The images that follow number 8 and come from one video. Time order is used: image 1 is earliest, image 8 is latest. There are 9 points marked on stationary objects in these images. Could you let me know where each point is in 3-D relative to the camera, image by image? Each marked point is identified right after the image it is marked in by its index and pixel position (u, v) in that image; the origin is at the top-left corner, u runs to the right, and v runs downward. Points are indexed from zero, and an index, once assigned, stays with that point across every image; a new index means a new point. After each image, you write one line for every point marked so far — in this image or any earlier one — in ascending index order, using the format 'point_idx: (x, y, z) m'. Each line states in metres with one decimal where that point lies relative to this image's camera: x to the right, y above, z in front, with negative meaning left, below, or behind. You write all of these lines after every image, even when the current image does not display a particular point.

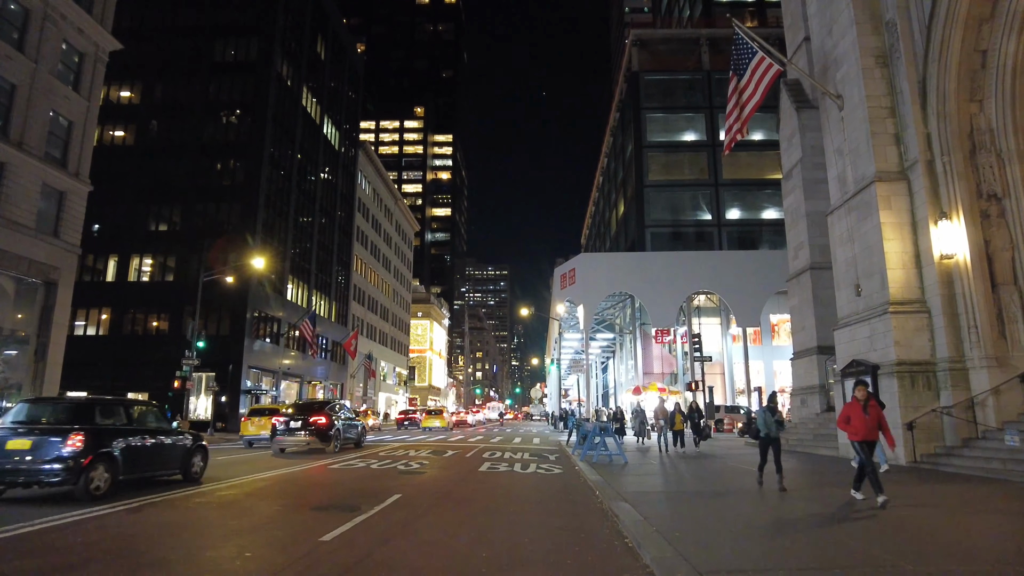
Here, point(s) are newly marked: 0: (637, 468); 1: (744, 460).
0: (+2.9, -4.1, +14.2) m
1: (+5.7, -4.3, +15.6) m
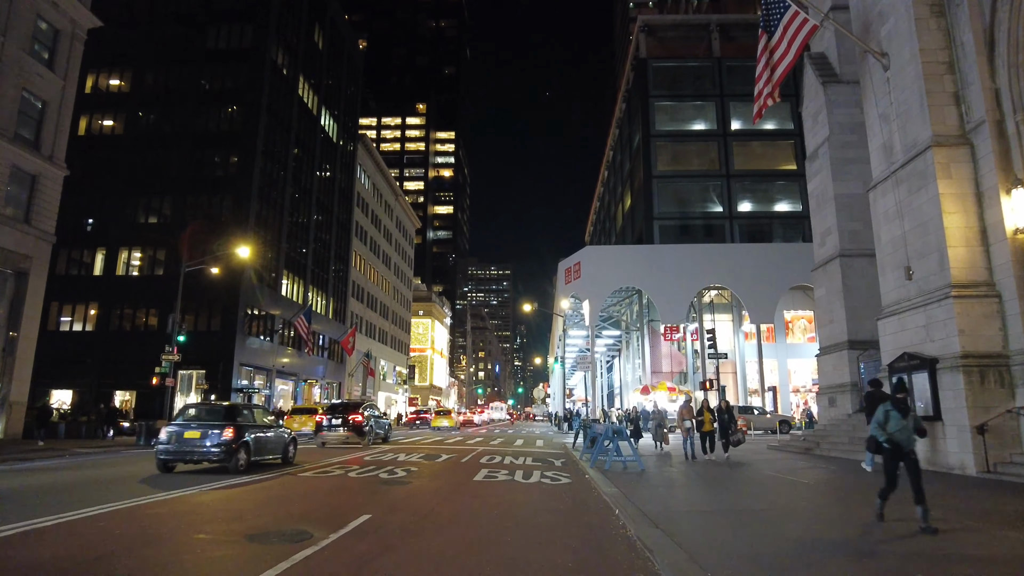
0: (+2.9, -3.7, +12.4) m
1: (+5.8, -3.9, +13.8) m
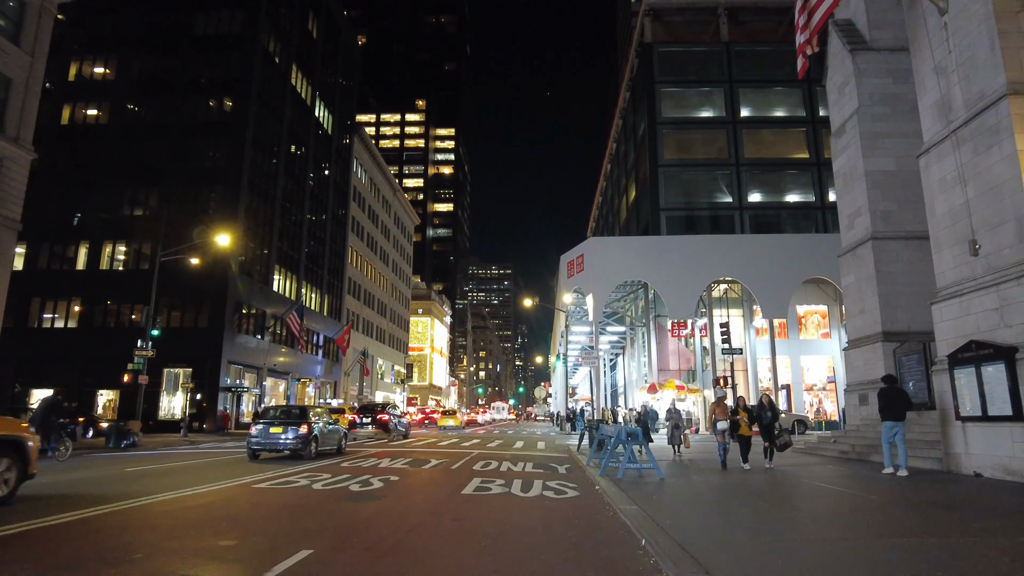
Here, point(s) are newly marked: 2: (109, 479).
0: (+2.8, -3.4, +10.6) m
1: (+5.7, -3.6, +11.9) m
2: (-8.4, -3.9, +13.0) m
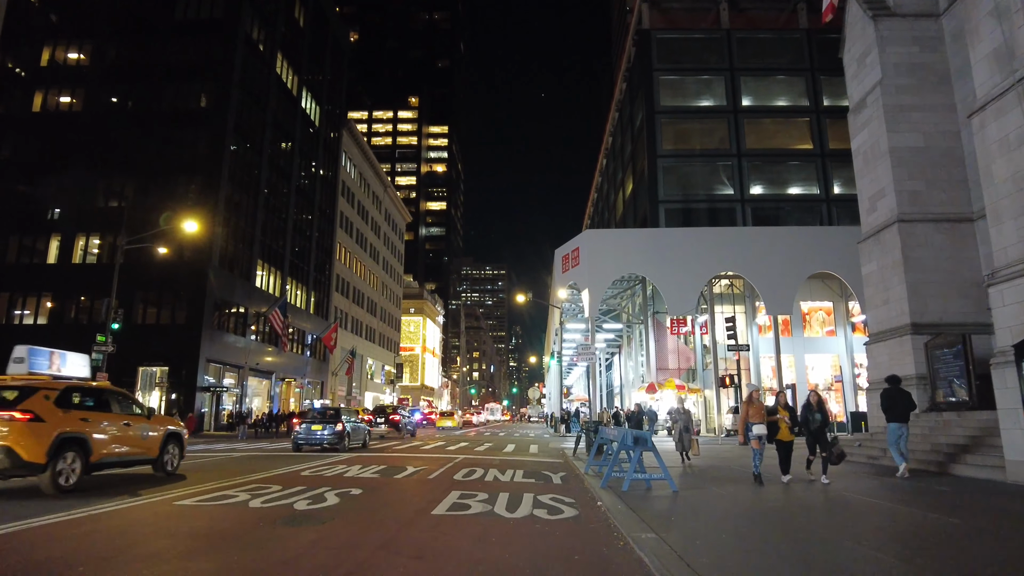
0: (+2.6, -3.0, +8.8) m
1: (+5.5, -3.2, +10.2) m
2: (-8.6, -3.6, +11.2) m
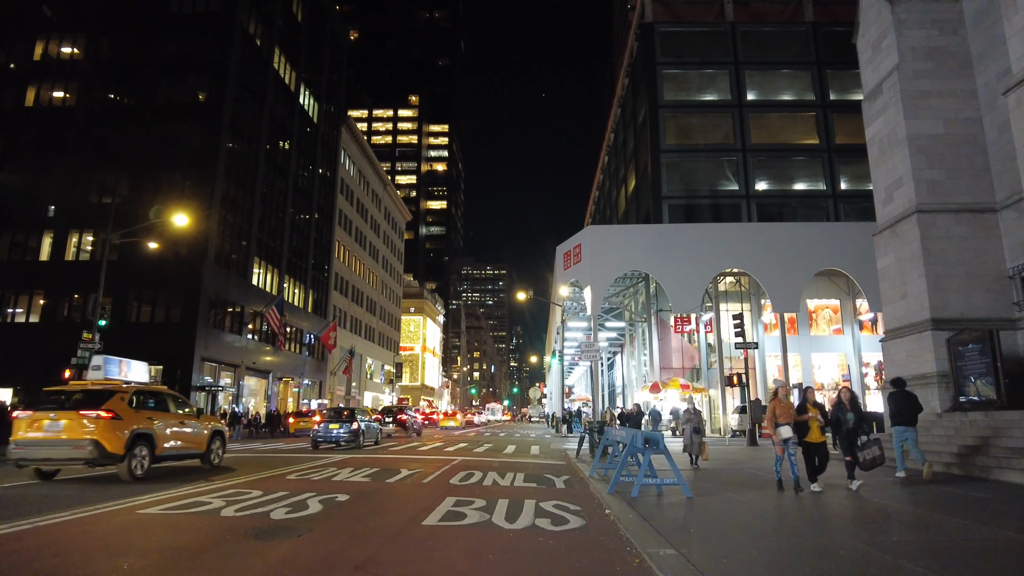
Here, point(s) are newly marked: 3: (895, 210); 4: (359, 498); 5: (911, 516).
0: (+2.6, -2.9, +8.1) m
1: (+5.5, -3.1, +9.5) m
2: (-8.6, -3.4, +10.5) m
3: (+10.0, +2.0, +16.3) m
4: (-2.1, -2.9, +8.7) m
5: (+5.1, -2.9, +8.0) m
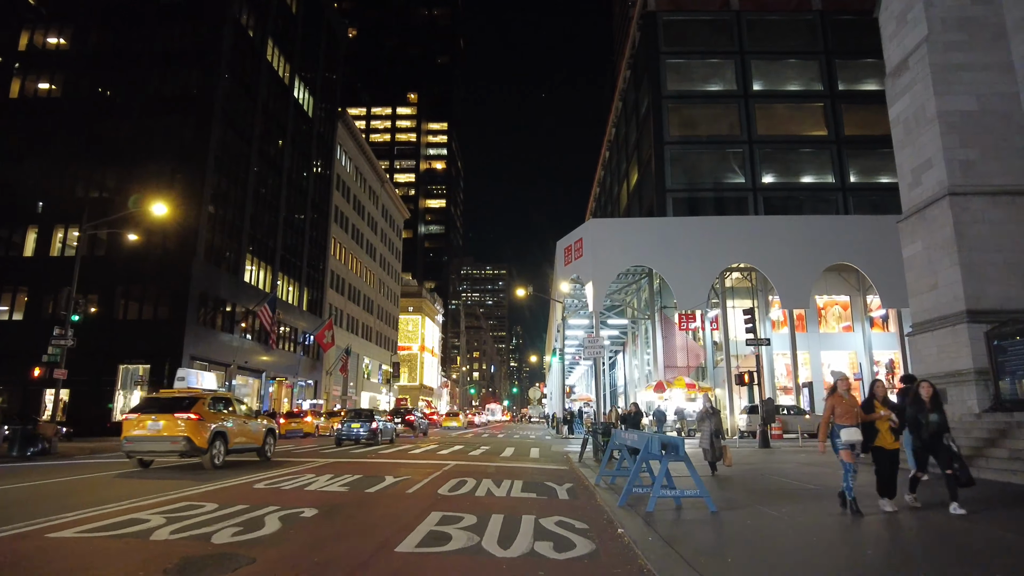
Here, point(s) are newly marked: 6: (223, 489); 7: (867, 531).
0: (+2.6, -2.6, +6.9) m
1: (+5.4, -2.8, +8.2) m
2: (-8.6, -3.2, +9.2) m
3: (+9.9, +2.3, +15.1) m
4: (-2.2, -2.7, +7.4) m
5: (+5.0, -2.6, +6.8) m
6: (-4.2, -3.0, +9.3) m
7: (+4.0, -2.6, +7.0) m
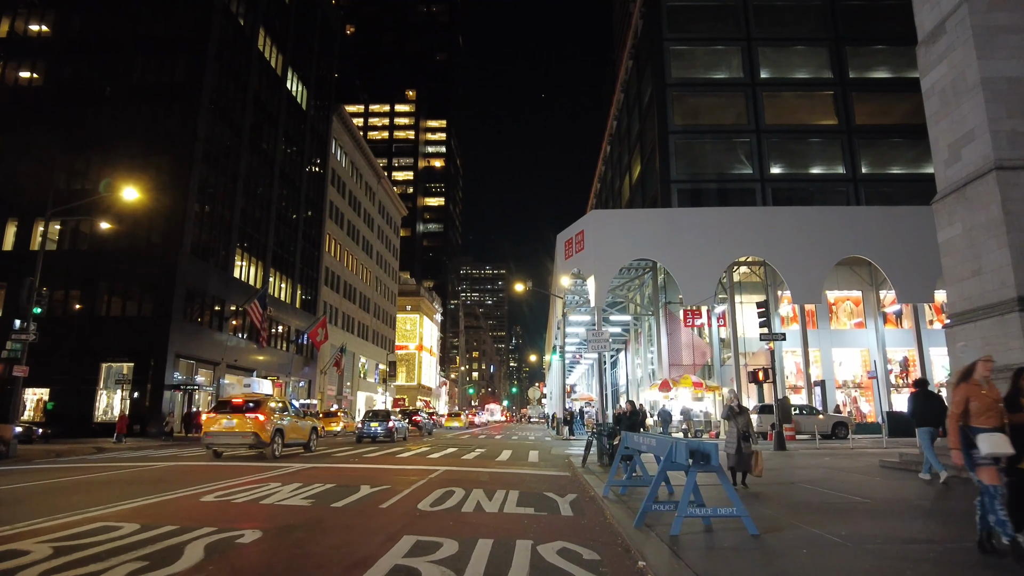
0: (+2.5, -2.3, +5.4) m
1: (+5.3, -2.5, +6.8) m
2: (-8.7, -2.9, +7.8) m
3: (+9.8, +2.6, +13.6) m
4: (-2.2, -2.4, +6.0) m
5: (+4.9, -2.3, +5.3) m
6: (-4.3, -2.7, +7.9) m
7: (+3.9, -2.3, +5.5) m
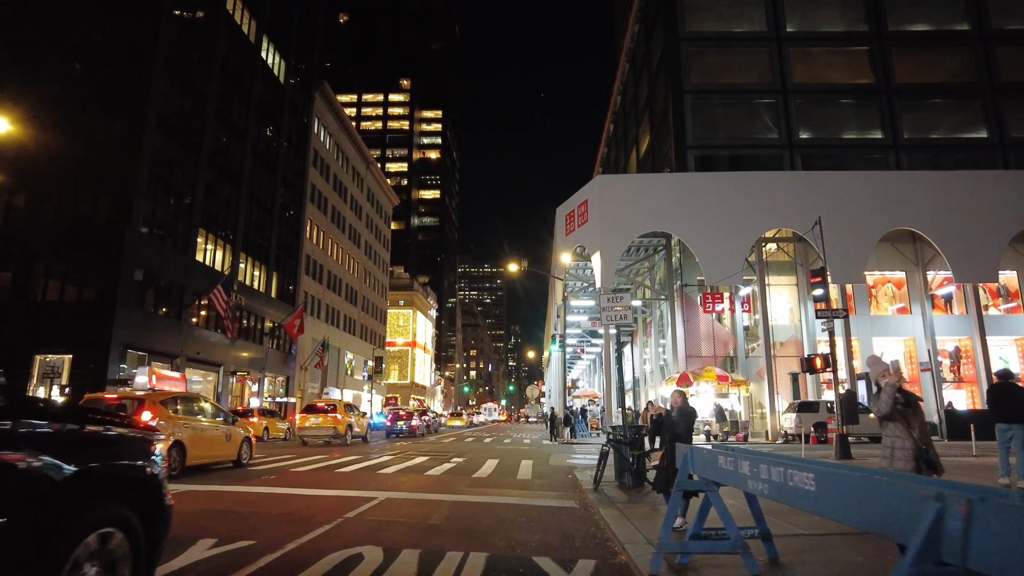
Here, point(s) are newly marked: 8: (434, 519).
0: (+2.2, -1.4, +0.9) m
1: (+5.0, -1.6, +2.3) m
2: (-9.0, -2.0, +3.3) m
3: (+9.5, +3.5, +9.2) m
4: (-2.5, -1.4, +1.5) m
5: (+4.6, -1.4, +0.8) m
6: (-4.6, -1.8, +3.4) m
7: (+3.6, -1.4, +1.0) m
8: (-1.0, -2.7, +7.5) m
